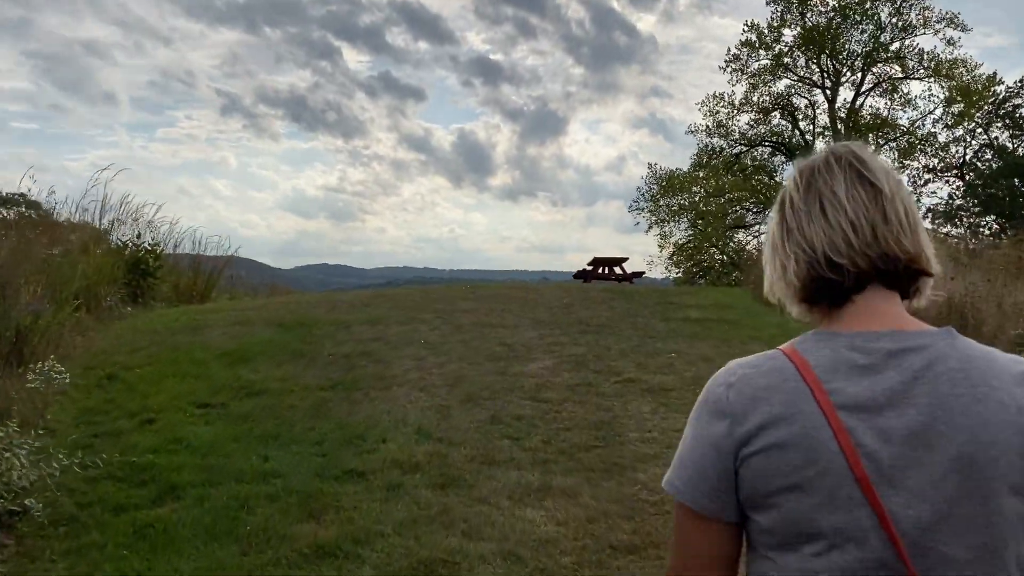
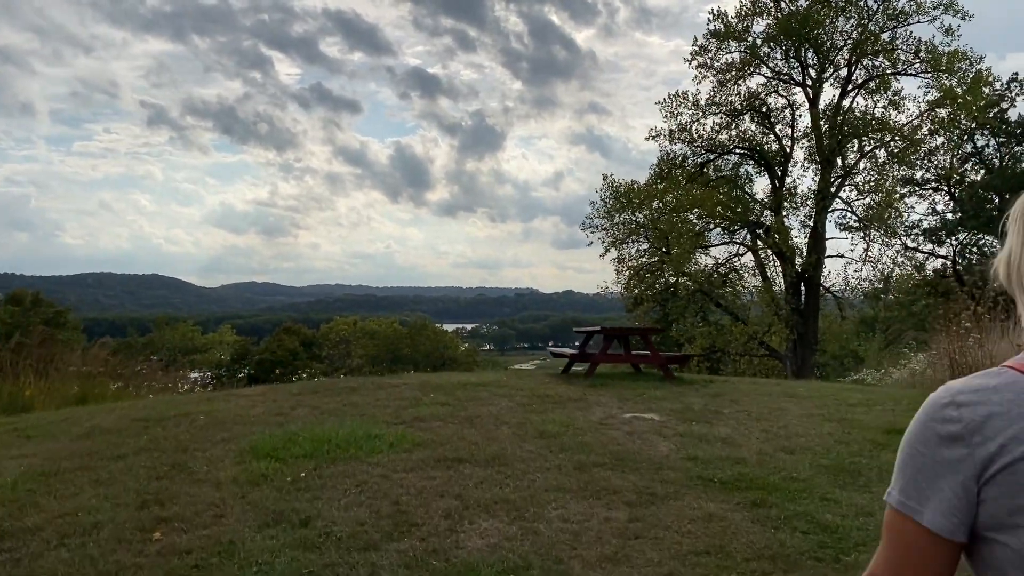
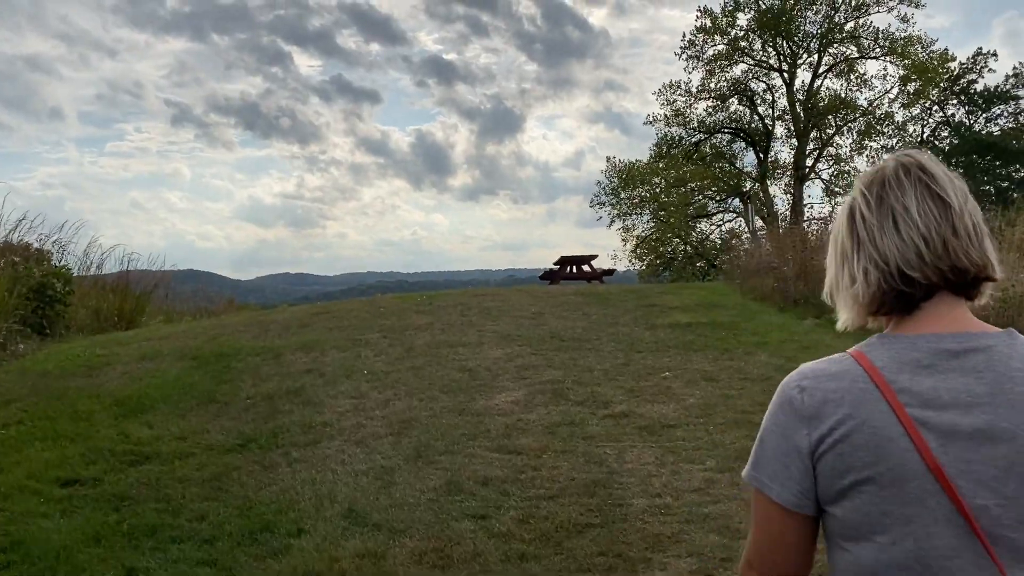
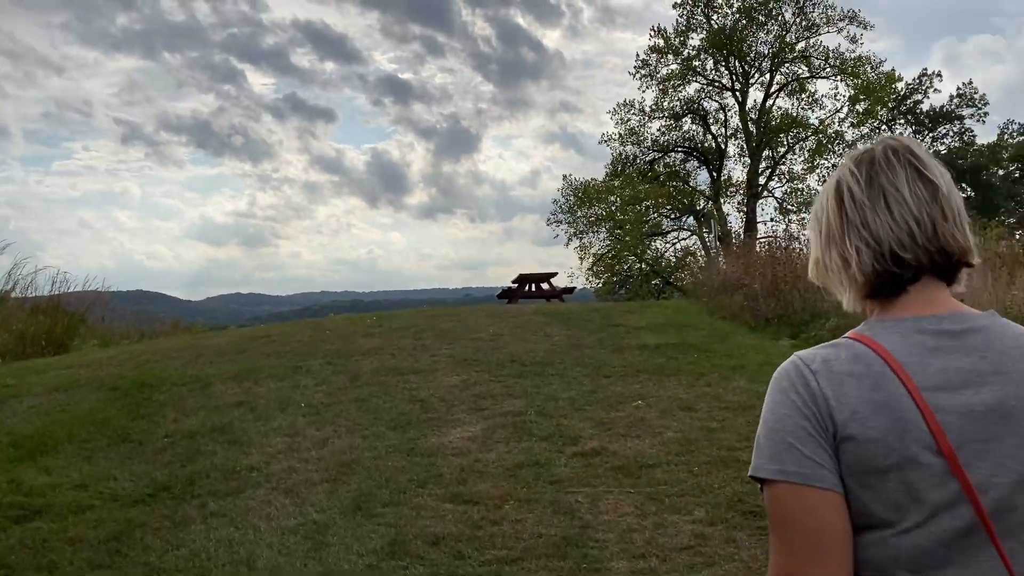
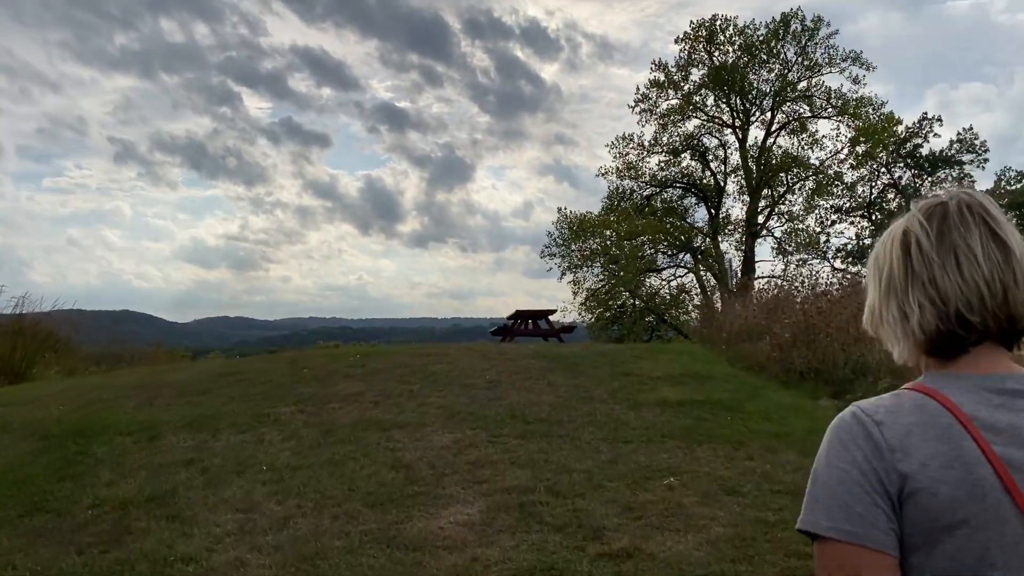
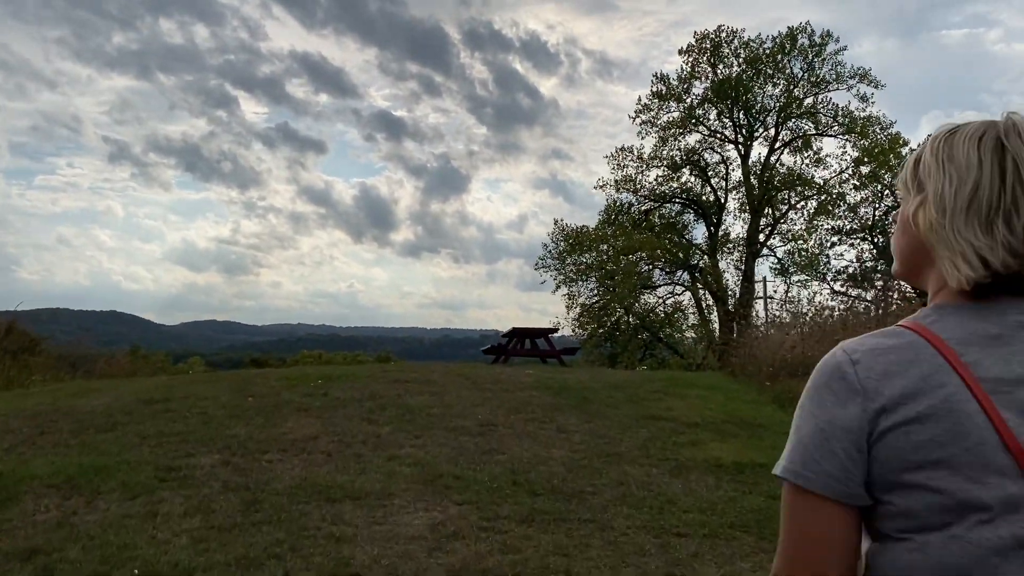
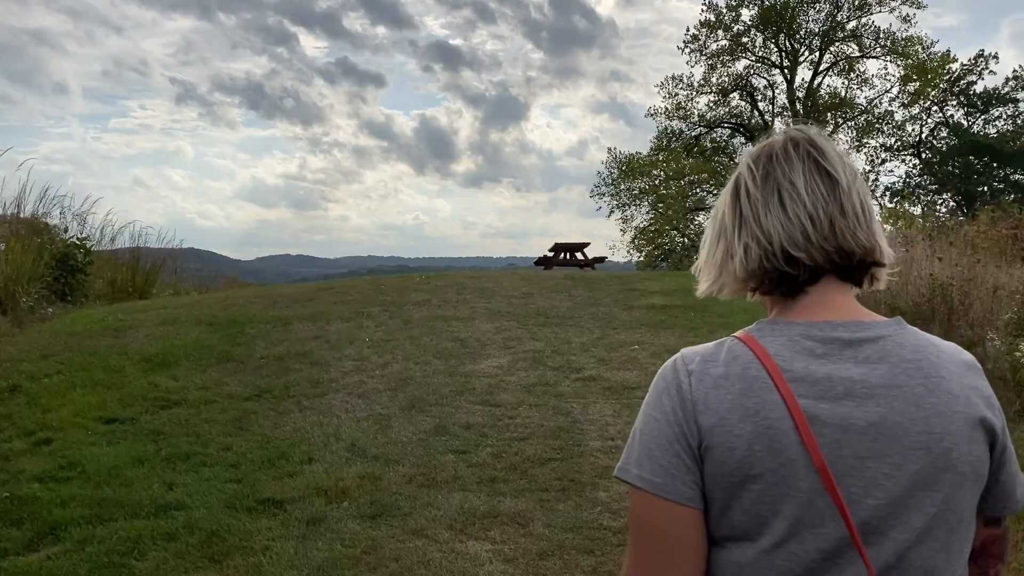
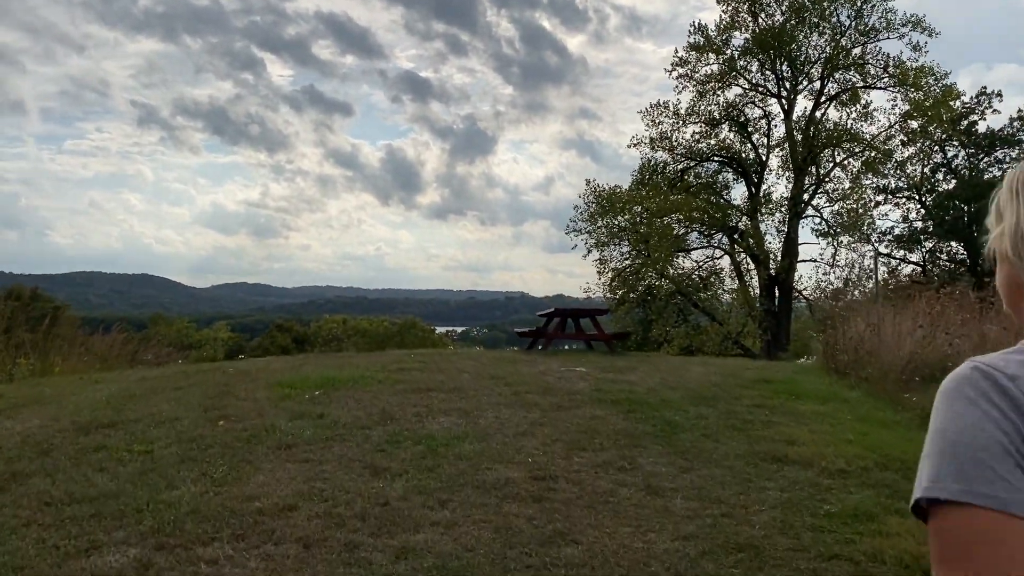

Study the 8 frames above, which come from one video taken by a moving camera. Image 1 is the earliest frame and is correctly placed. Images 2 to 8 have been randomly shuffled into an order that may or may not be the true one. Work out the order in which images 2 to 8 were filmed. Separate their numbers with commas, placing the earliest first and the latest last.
7, 3, 4, 5, 6, 8, 2
